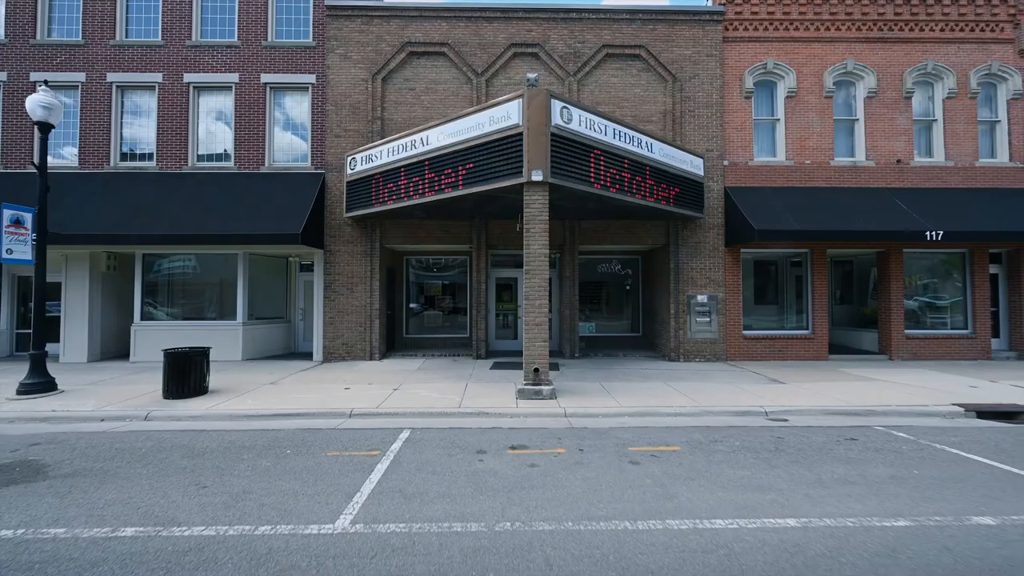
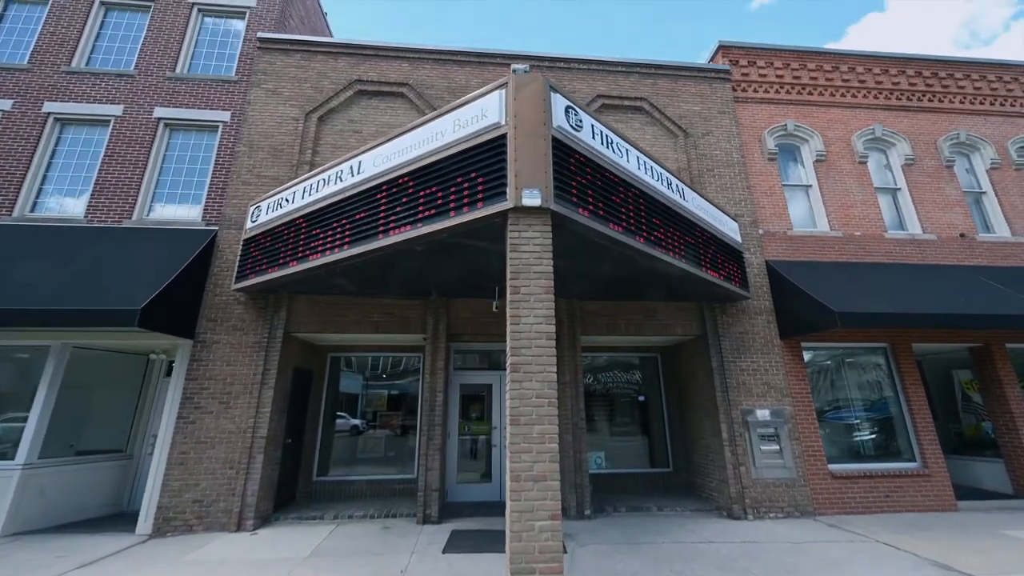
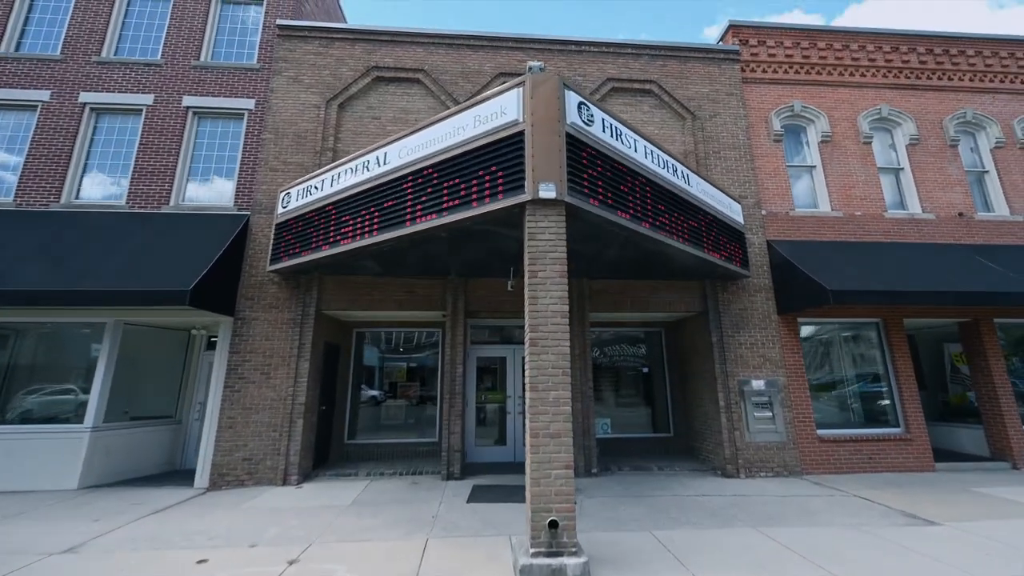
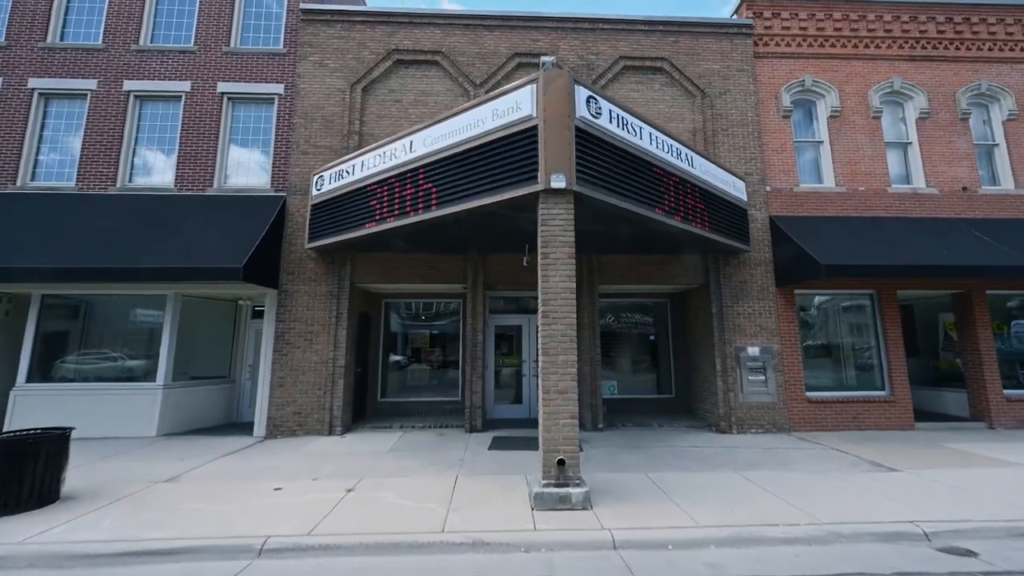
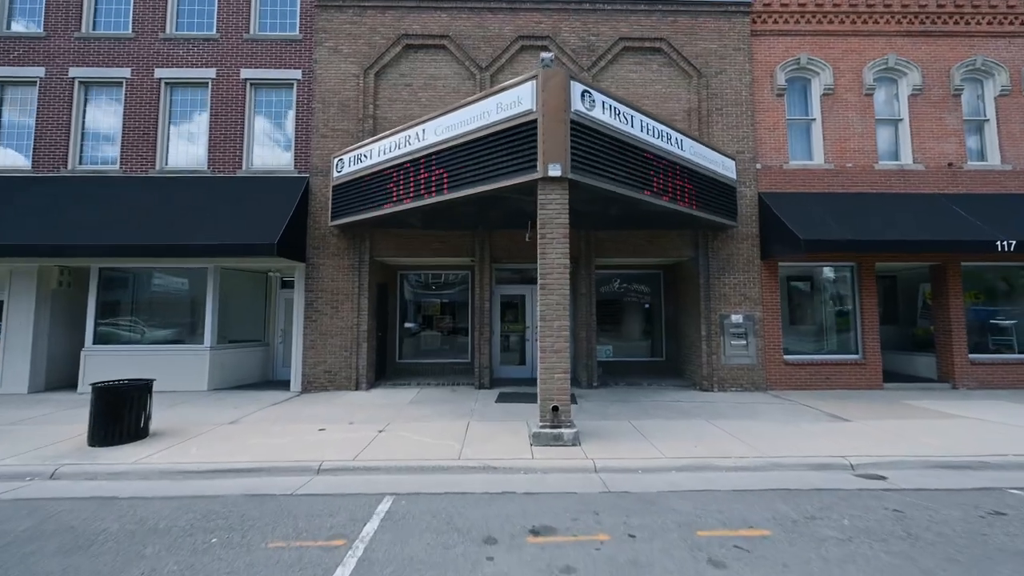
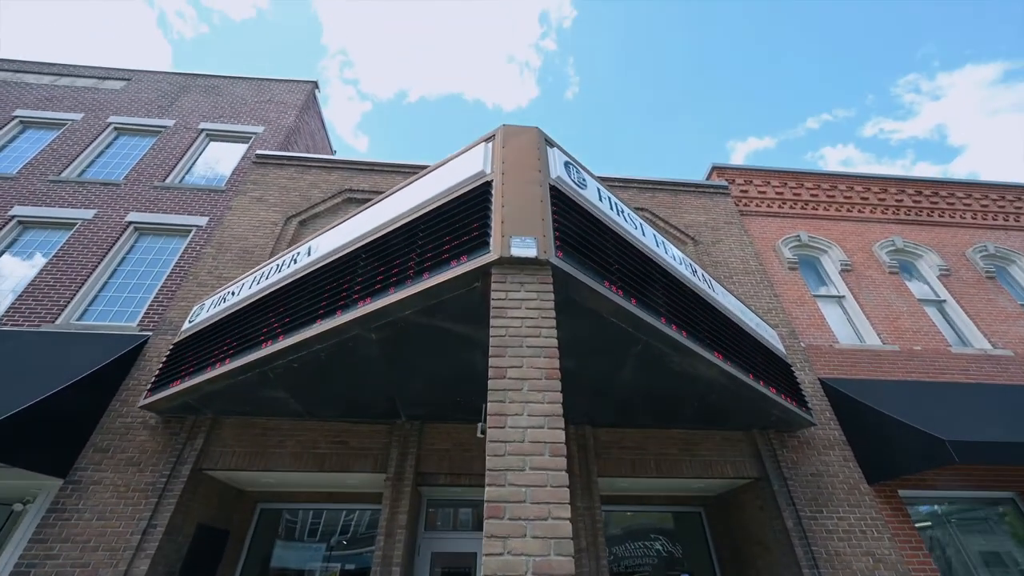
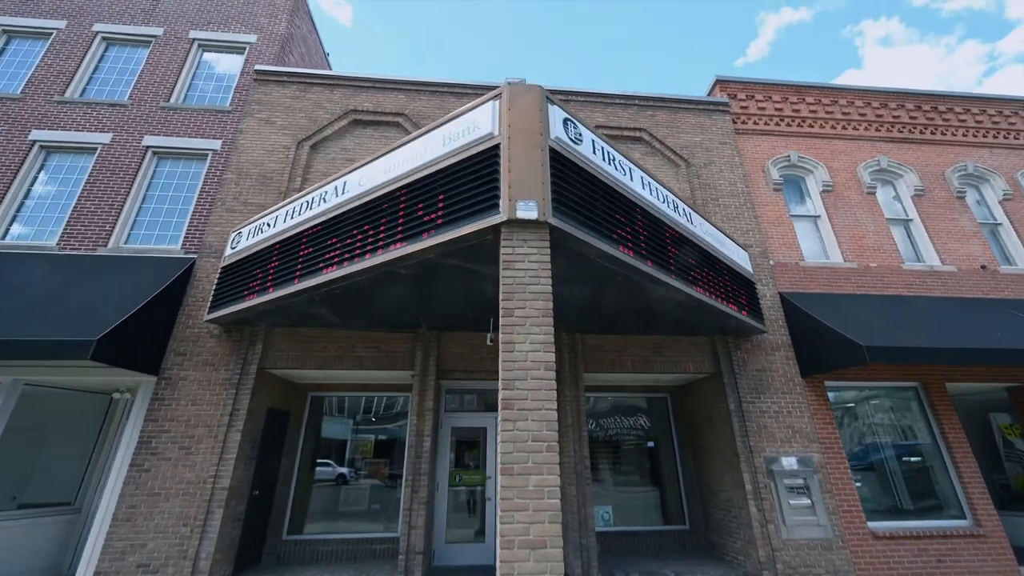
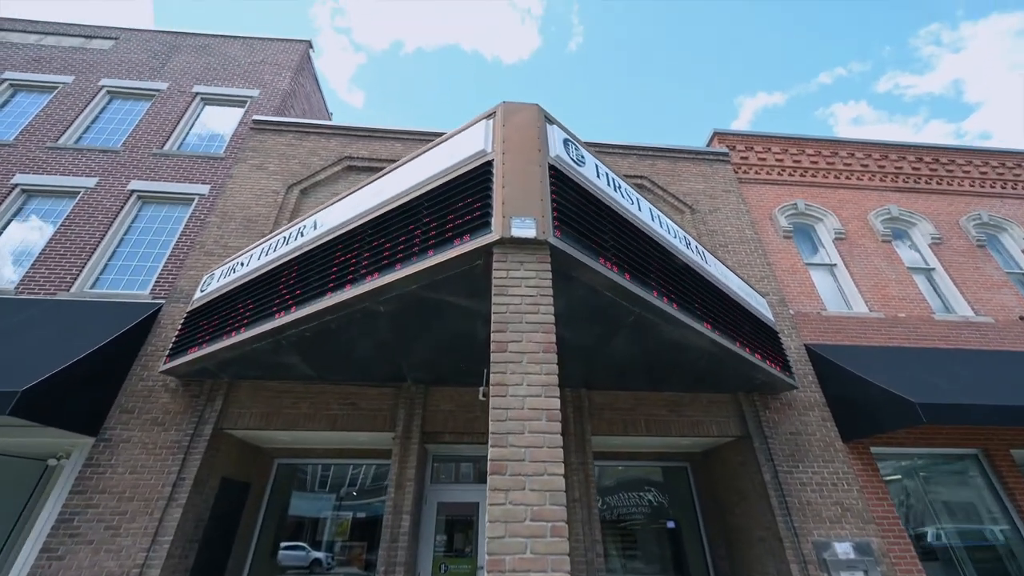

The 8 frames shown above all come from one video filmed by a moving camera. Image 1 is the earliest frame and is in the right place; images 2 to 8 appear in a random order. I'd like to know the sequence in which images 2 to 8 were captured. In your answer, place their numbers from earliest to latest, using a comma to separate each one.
5, 4, 3, 2, 7, 8, 6
